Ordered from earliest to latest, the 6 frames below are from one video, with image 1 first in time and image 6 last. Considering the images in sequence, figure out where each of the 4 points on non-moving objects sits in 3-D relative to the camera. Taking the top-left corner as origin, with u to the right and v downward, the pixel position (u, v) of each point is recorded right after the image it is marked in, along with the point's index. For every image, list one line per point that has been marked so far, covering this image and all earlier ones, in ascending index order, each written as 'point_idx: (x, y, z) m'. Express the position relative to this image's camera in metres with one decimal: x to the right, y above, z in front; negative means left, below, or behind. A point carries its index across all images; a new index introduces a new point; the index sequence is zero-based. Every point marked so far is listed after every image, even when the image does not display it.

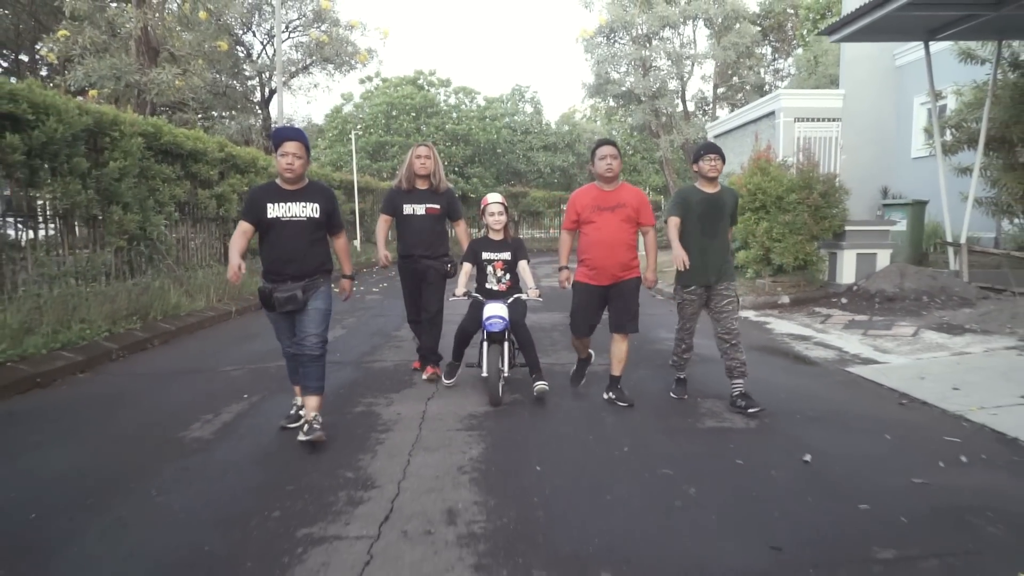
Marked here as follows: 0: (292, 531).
0: (-1.0, -1.1, +3.1) m
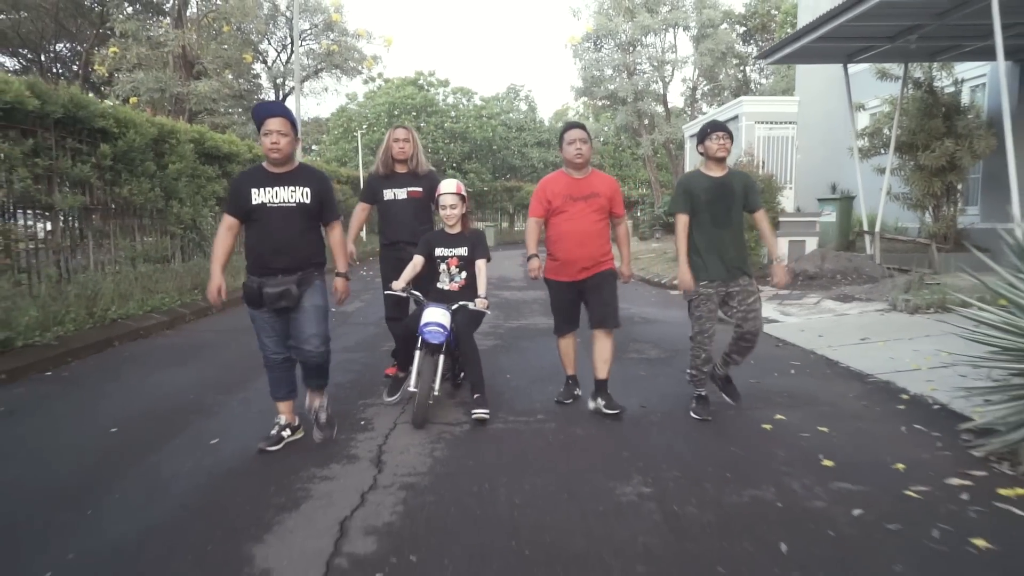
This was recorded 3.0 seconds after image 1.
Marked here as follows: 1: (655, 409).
0: (-1.1, -0.8, +5.0) m
1: (+1.0, -0.8, +4.8) m
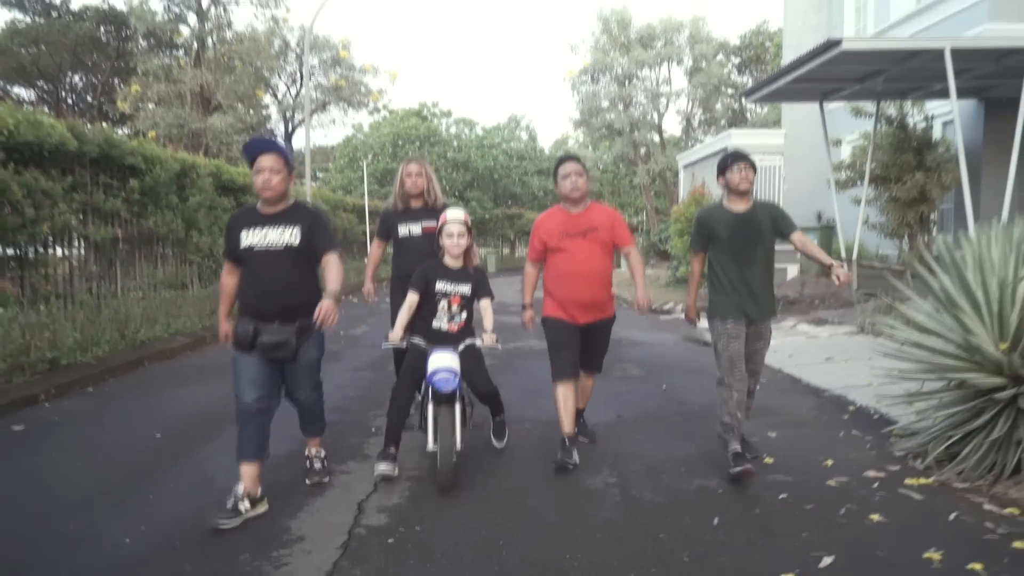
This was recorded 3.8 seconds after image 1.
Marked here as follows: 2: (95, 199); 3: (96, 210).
0: (-1.2, -1.0, +5.7) m
1: (+0.9, -1.0, +5.5) m
2: (-5.4, +1.1, +9.0) m
3: (-5.4, +1.0, +9.1) m
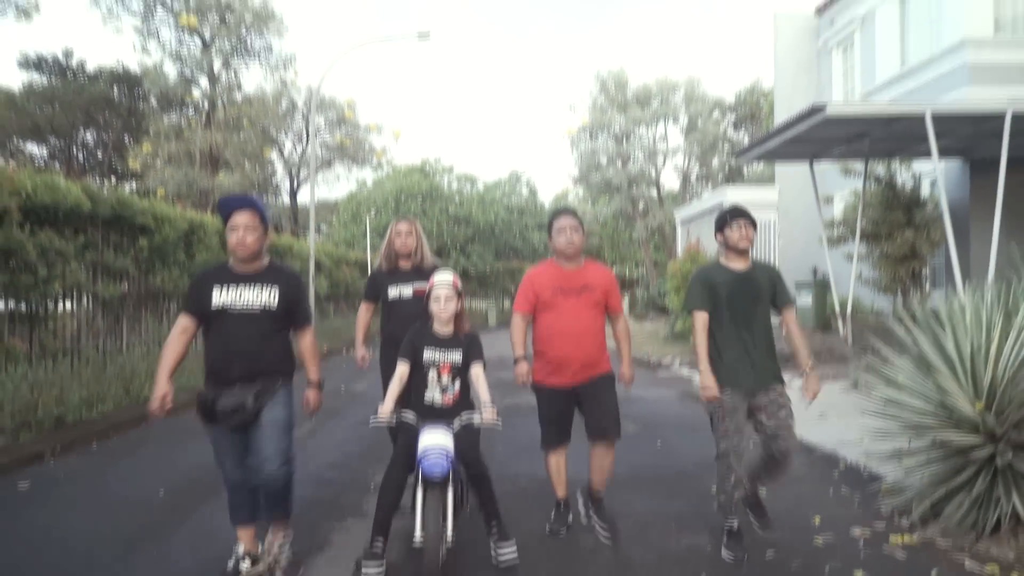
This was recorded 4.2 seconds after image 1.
0: (-1.2, -1.5, +5.8) m
1: (+0.9, -1.5, +5.6) m
2: (-5.4, +0.4, +9.3) m
3: (-5.4, +0.3, +9.4) m
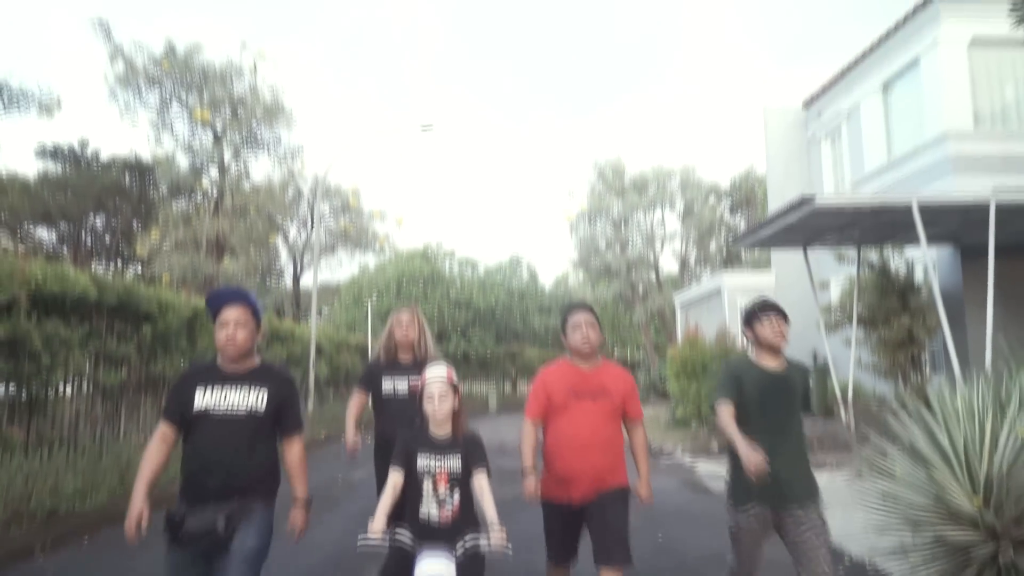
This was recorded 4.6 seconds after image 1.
0: (-1.2, -2.3, +5.7) m
1: (+0.9, -2.2, +5.4) m
2: (-5.4, -0.8, +9.4) m
3: (-5.5, -0.9, +9.5) m
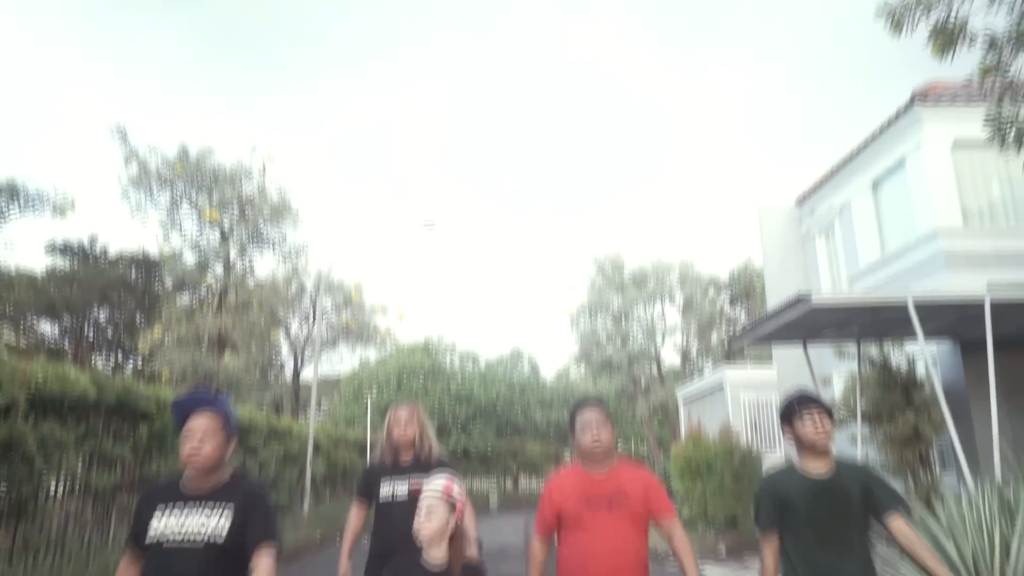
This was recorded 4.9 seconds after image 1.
0: (-1.2, -3.1, +5.4) m
1: (+0.9, -3.0, +5.2) m
2: (-5.4, -2.1, +9.3) m
3: (-5.5, -2.2, +9.3) m
